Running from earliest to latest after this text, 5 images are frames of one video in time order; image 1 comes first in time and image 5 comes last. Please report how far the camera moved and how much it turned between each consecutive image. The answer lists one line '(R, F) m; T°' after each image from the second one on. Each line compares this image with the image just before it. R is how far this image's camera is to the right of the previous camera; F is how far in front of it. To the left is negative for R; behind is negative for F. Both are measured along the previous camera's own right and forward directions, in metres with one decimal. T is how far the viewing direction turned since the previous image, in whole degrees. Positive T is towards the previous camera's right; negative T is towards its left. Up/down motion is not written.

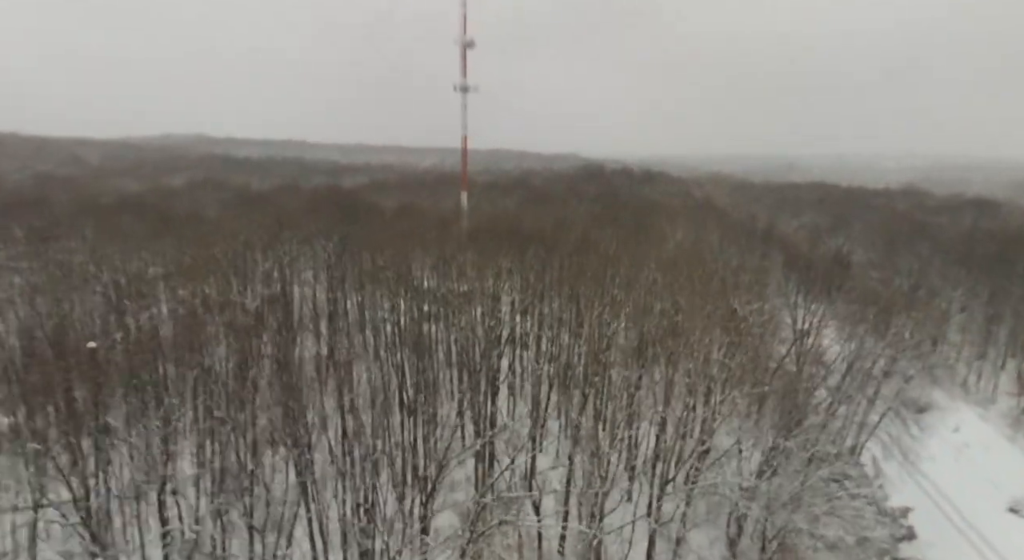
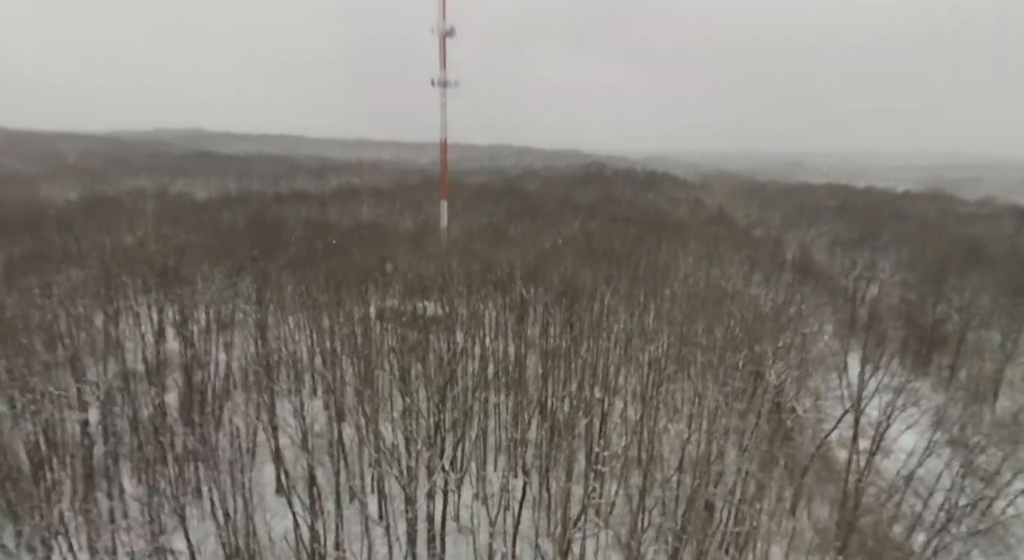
(+0.7, +3.0) m; 0°
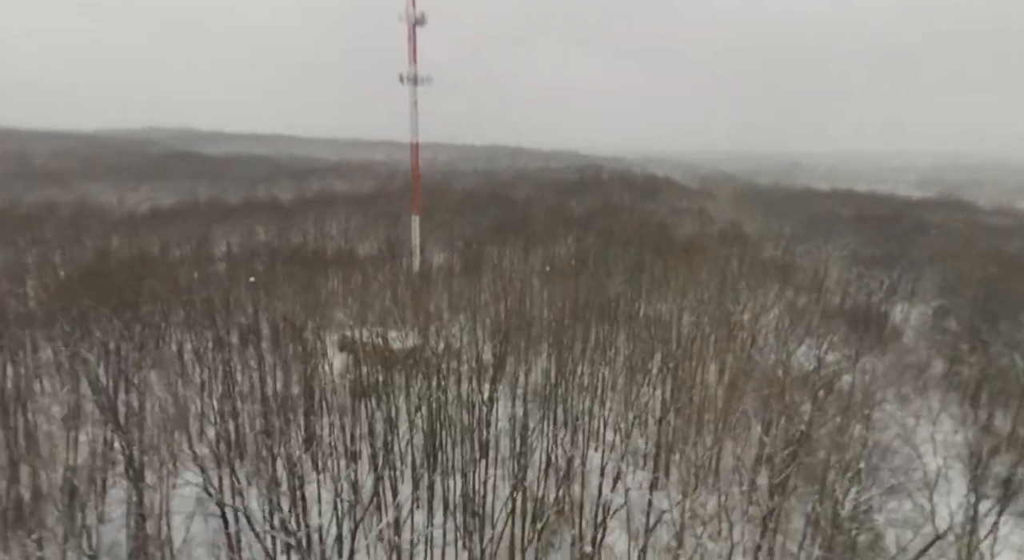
(+0.6, +2.9) m; 0°
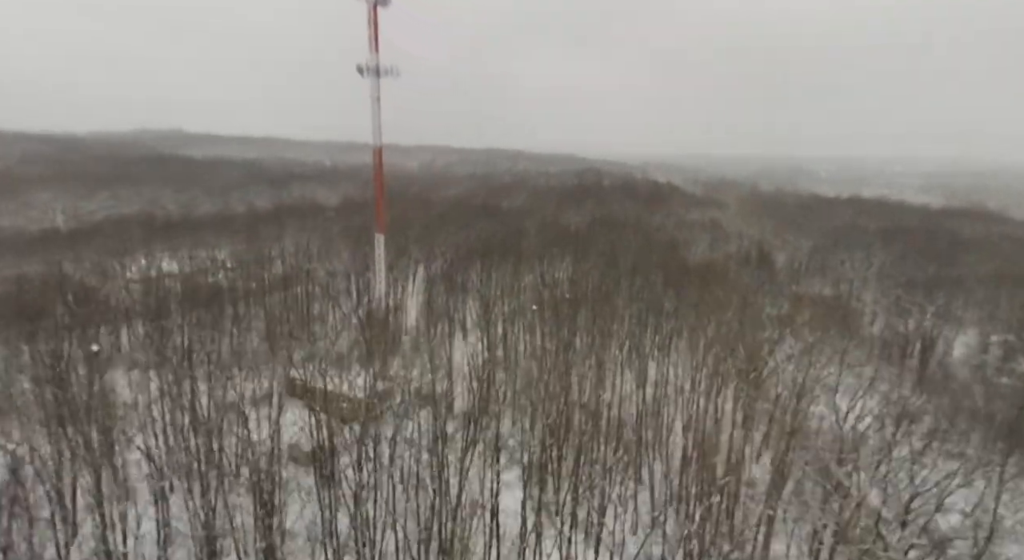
(+0.5, +3.1) m; 0°
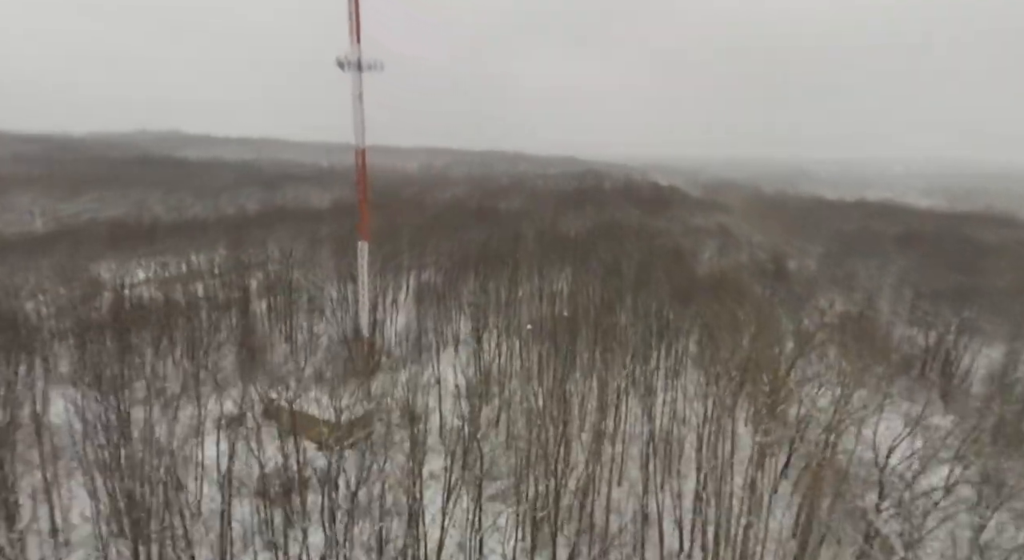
(+0.1, +1.3) m; 0°
